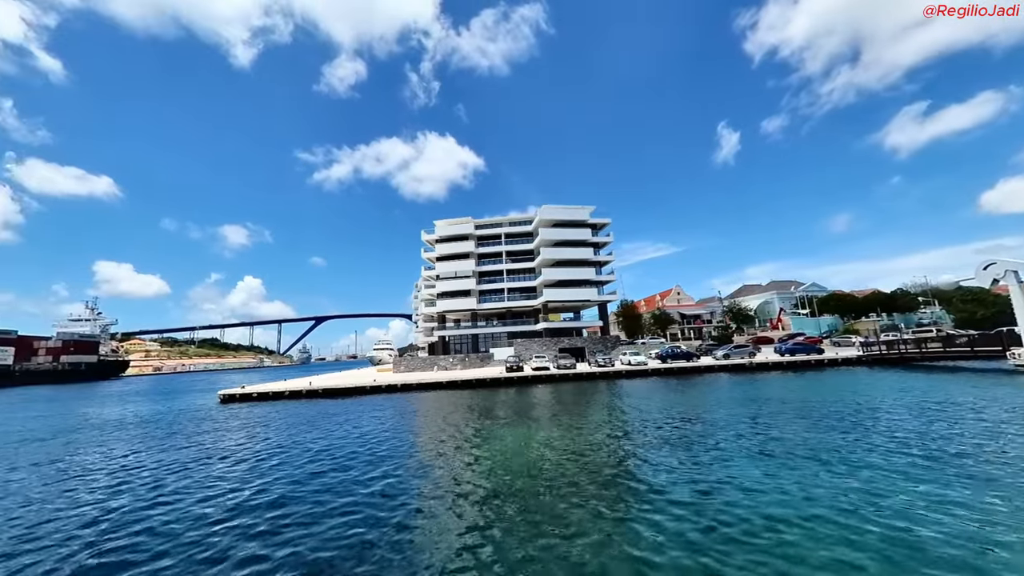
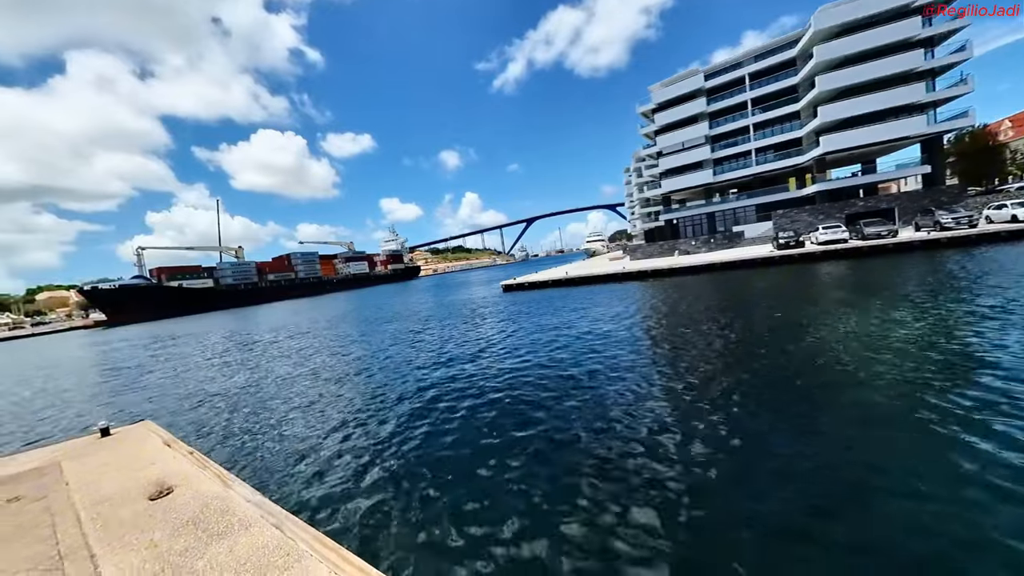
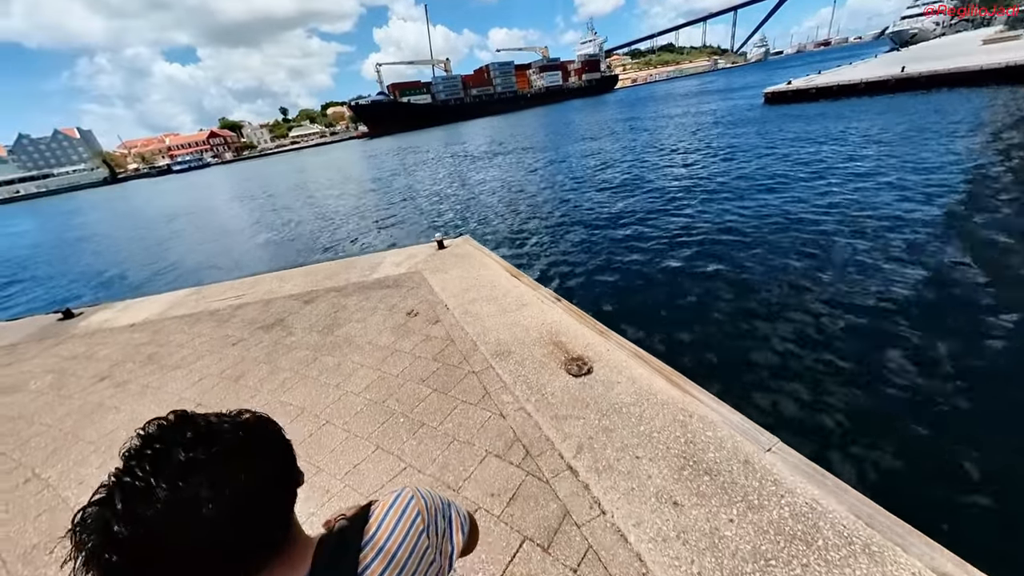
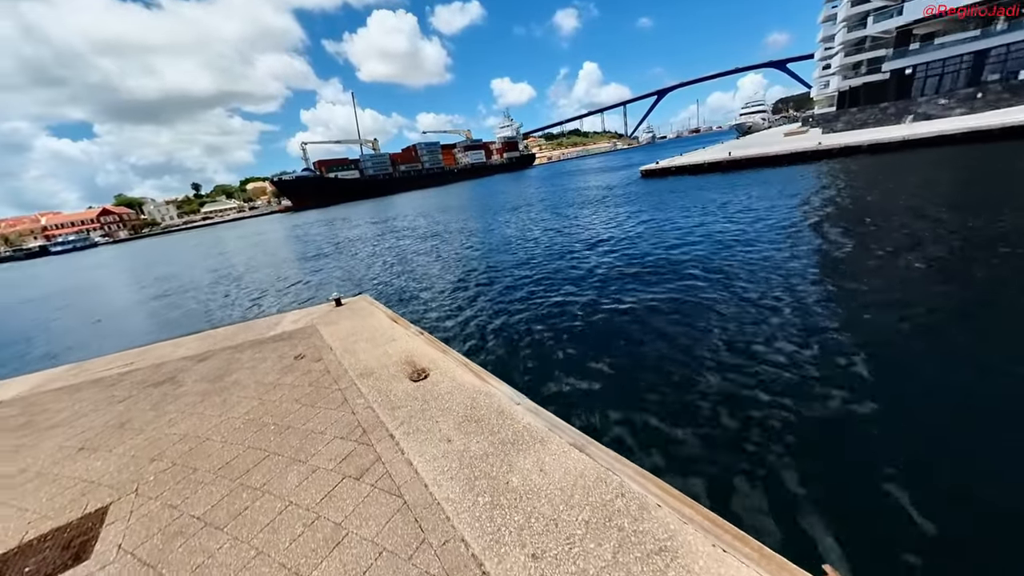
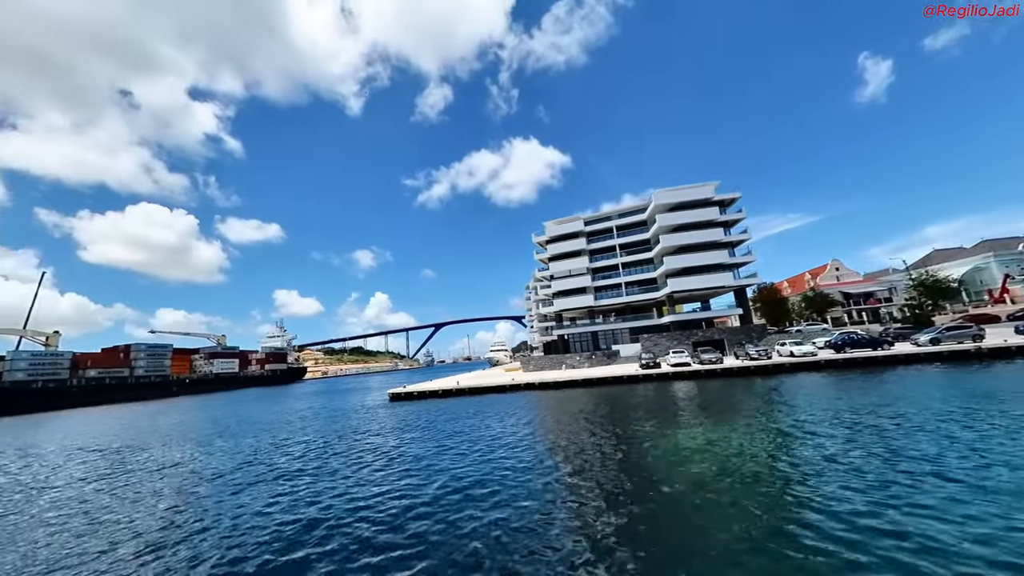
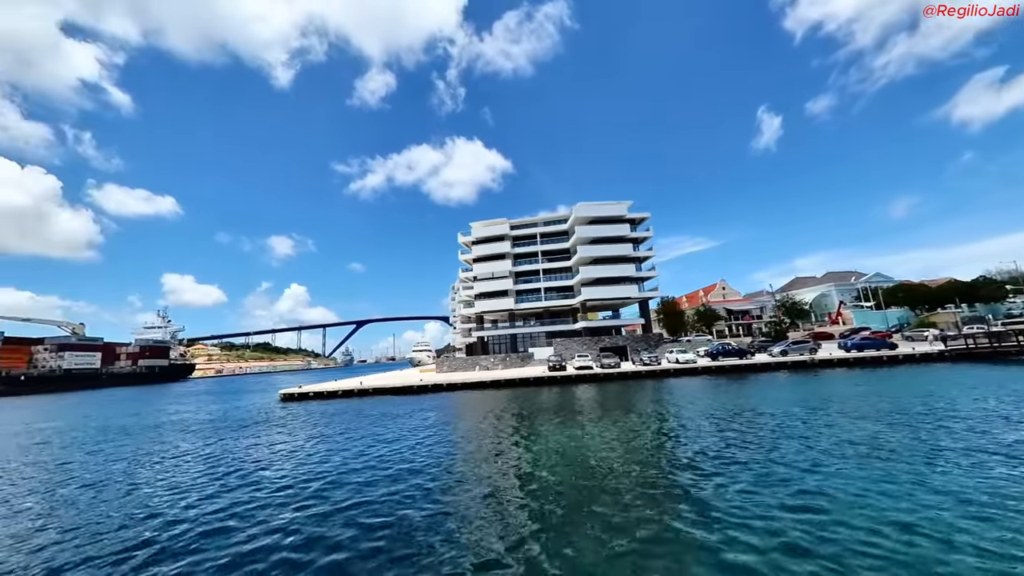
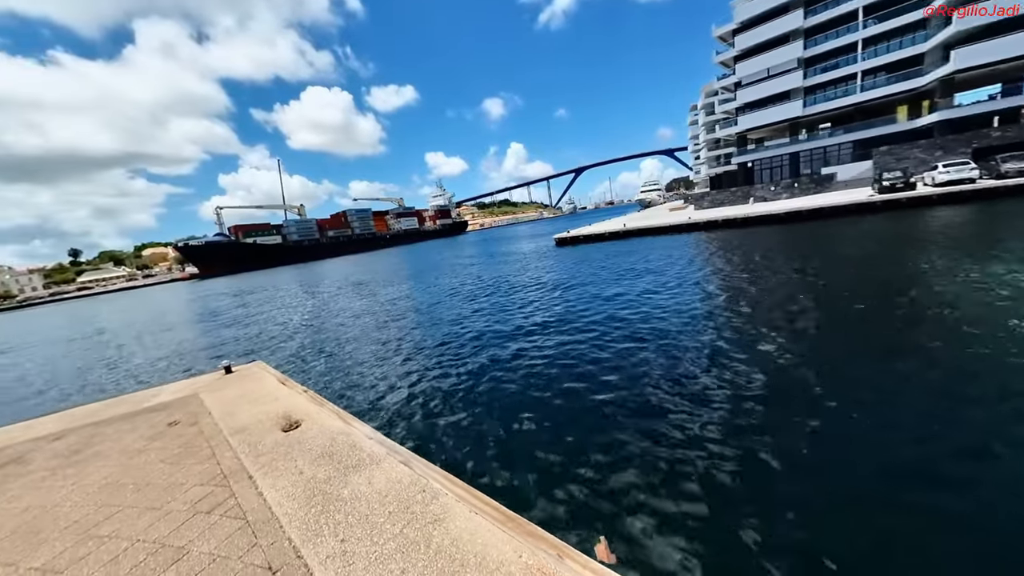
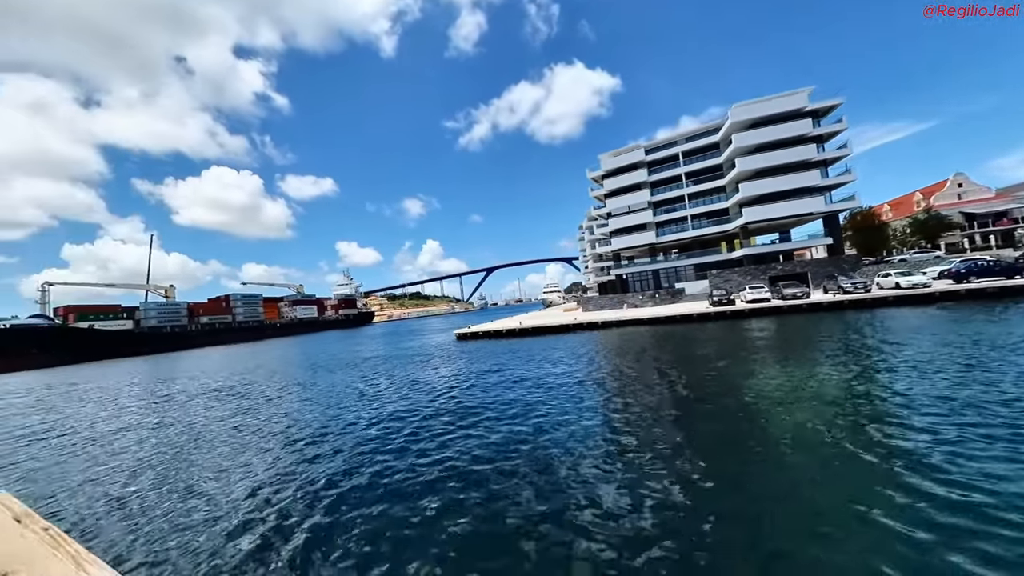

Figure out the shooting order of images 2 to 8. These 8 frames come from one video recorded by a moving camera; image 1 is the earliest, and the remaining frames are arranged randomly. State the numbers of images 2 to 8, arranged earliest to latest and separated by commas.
6, 5, 8, 2, 7, 4, 3
